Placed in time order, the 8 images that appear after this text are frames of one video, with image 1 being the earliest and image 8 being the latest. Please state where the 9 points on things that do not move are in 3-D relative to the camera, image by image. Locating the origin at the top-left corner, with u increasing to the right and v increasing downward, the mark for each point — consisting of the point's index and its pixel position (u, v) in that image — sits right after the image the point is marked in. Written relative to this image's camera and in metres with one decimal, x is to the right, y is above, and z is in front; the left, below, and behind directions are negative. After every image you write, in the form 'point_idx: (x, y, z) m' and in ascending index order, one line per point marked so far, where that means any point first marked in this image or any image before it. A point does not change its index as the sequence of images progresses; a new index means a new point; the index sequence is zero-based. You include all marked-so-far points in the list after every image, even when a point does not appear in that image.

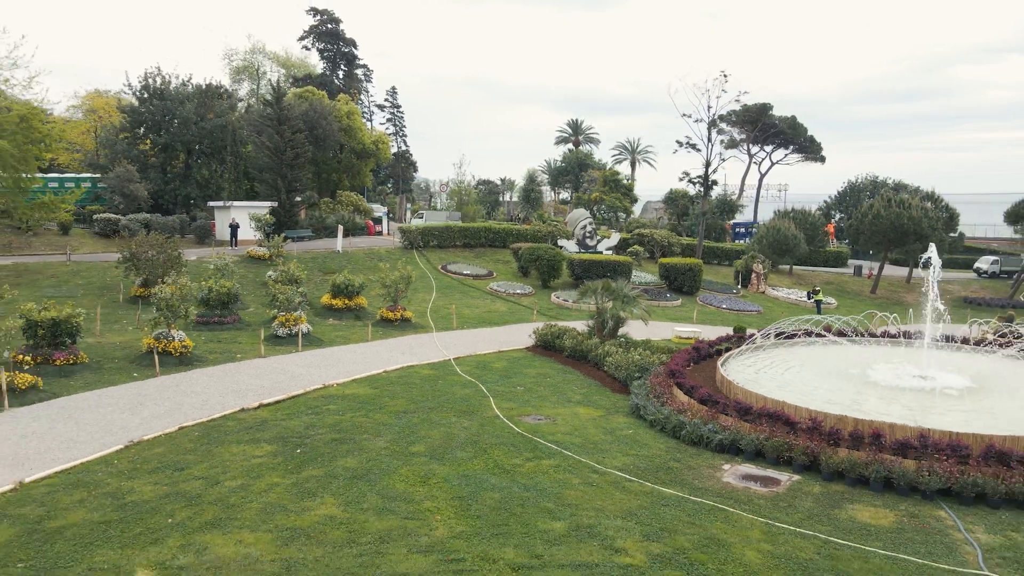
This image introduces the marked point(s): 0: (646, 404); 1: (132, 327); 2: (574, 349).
0: (+3.2, -2.7, +12.8) m
1: (-12.2, -1.2, +17.3) m
2: (+1.9, -1.9, +17.1) m
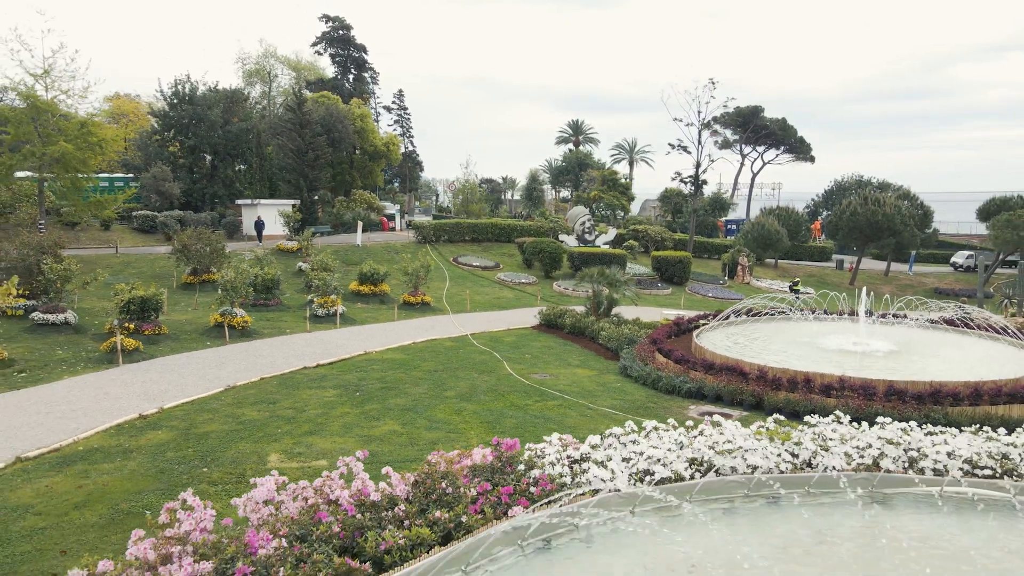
0: (+3.5, -2.2, +15.7) m
1: (-11.9, -0.7, +20.2) m
2: (+2.3, -1.4, +20.0) m
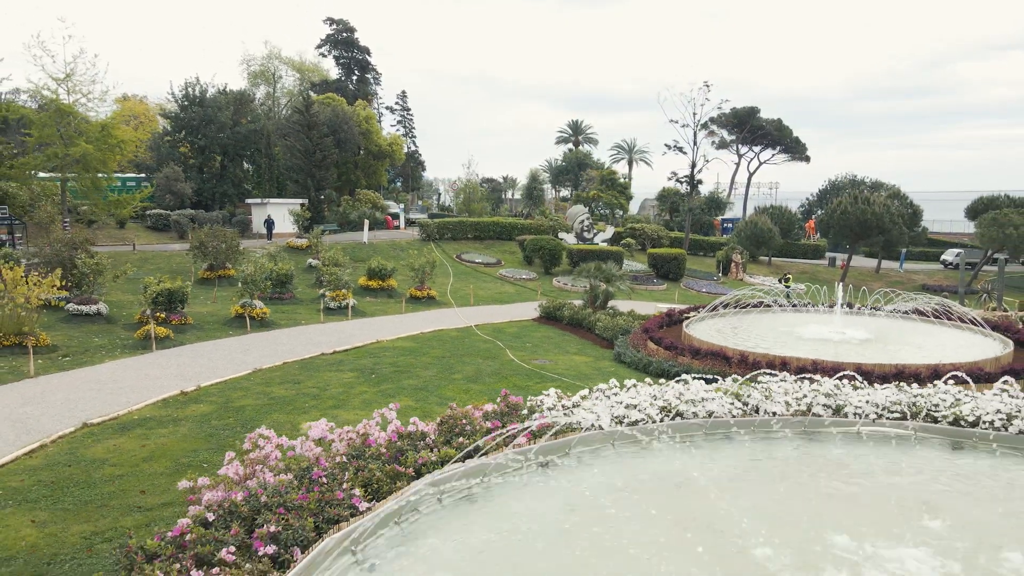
0: (+3.5, -2.0, +16.9) m
1: (-11.8, -0.5, +21.5) m
2: (+2.3, -1.2, +21.2) m
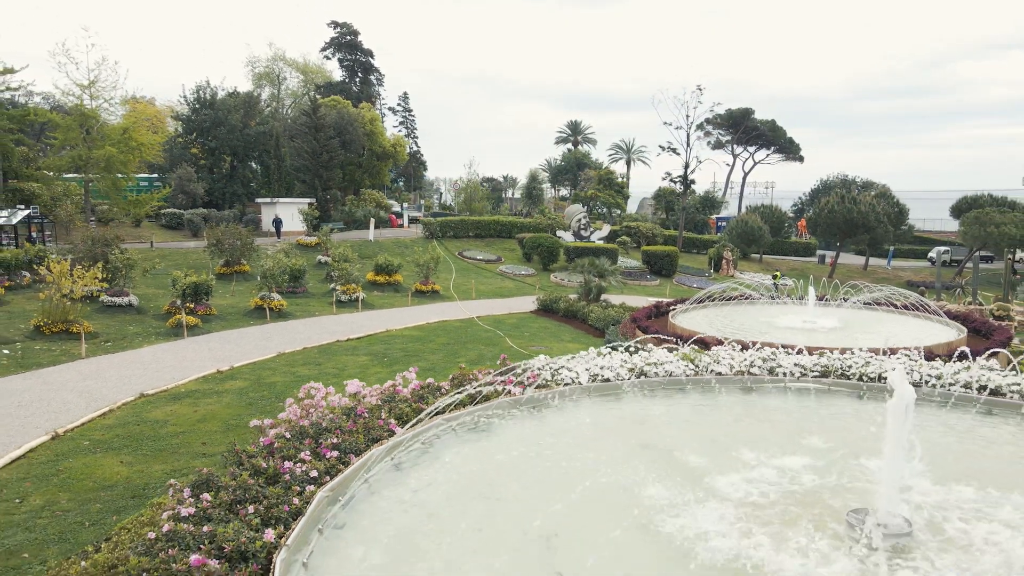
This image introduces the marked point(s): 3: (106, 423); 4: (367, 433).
0: (+3.5, -1.7, +18.5) m
1: (-11.8, -0.2, +23.0) m
2: (+2.3, -0.9, +22.7) m
3: (-7.2, -2.4, +9.7) m
4: (-1.6, -1.6, +6.1) m
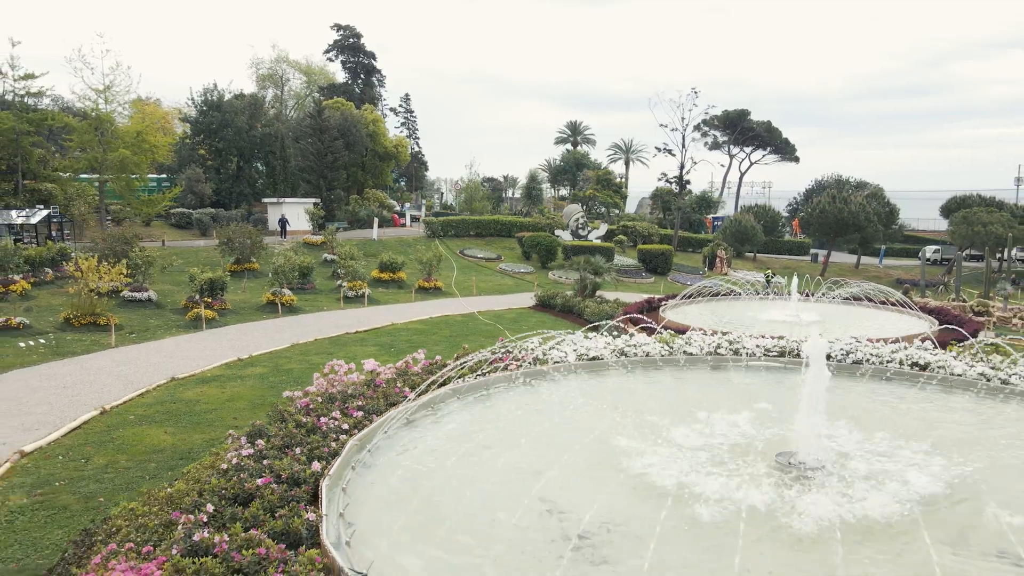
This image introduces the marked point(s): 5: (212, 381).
0: (+3.4, -1.6, +19.6) m
1: (-11.9, -0.1, +24.1) m
2: (+2.2, -0.8, +23.8) m
3: (-7.3, -2.3, +10.8) m
4: (-1.7, -1.4, +7.2) m
5: (-6.9, -2.1, +12.5) m
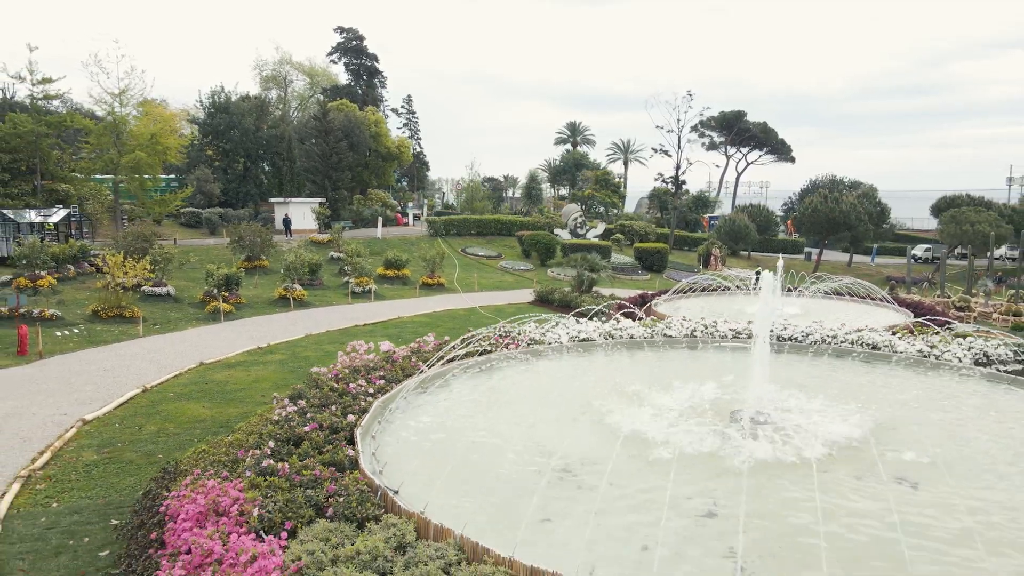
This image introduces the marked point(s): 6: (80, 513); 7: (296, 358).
0: (+3.4, -1.4, +20.7) m
1: (-11.9, +0.1, +25.3) m
2: (+2.2, -0.6, +25.0) m
3: (-7.3, -2.1, +11.9) m
4: (-1.7, -1.3, +8.3) m
5: (-6.9, -2.0, +13.7) m
6: (-4.9, -2.5, +6.1) m
7: (-6.0, -1.9, +14.9) m
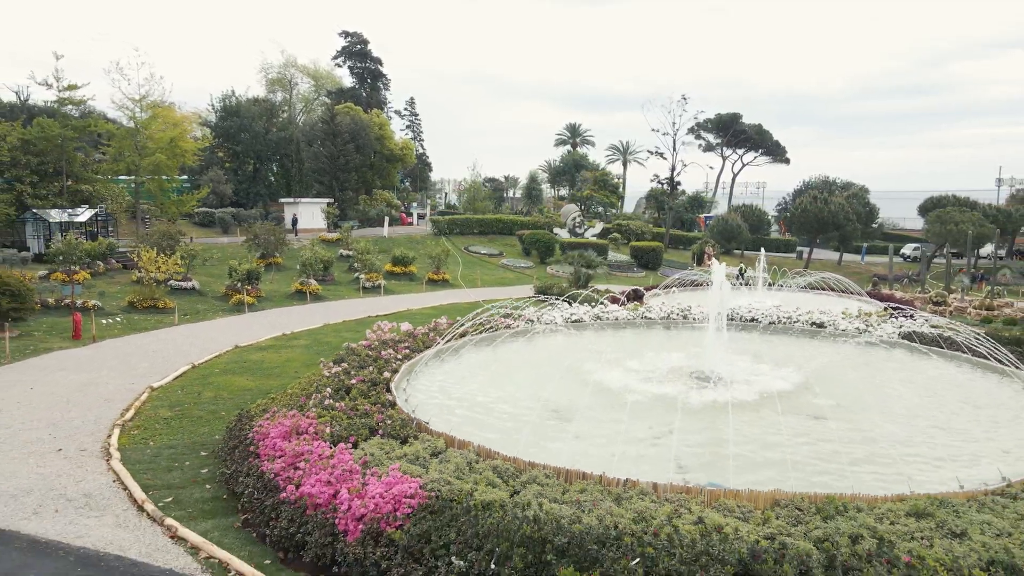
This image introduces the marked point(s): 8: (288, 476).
0: (+3.5, -1.1, +22.4) m
1: (-11.8, +0.4, +26.9) m
2: (+2.3, -0.3, +26.6) m
3: (-7.2, -1.8, +13.6) m
4: (-1.6, -1.0, +10.0) m
5: (-6.9, -1.7, +15.3) m
6: (-4.8, -2.3, +7.8) m
7: (-5.9, -1.7, +16.5) m
8: (-2.3, -1.9, +5.6) m
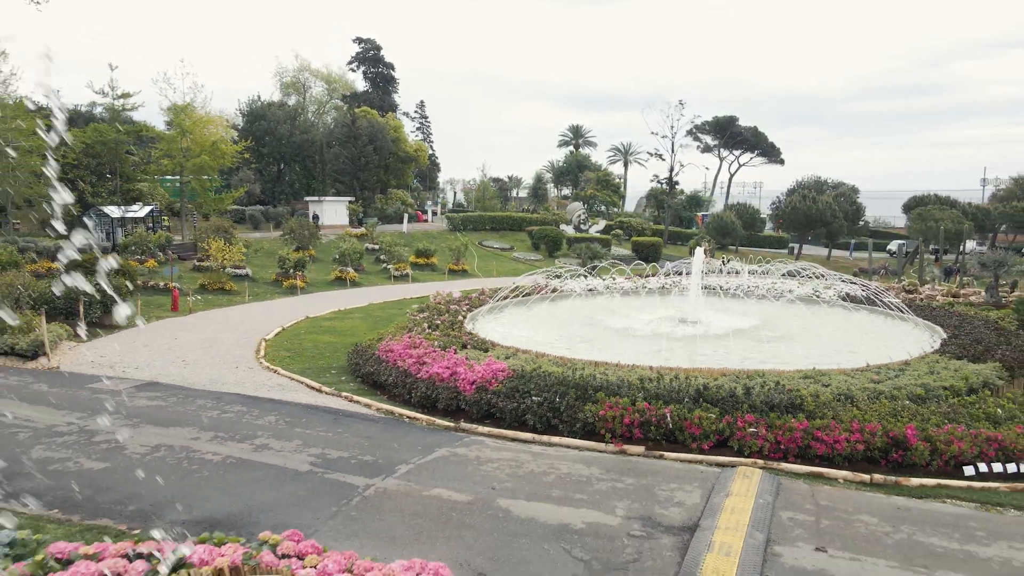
0: (+4.3, -0.5, +25.5) m
1: (-11.0, +1.0, +30.1) m
2: (+3.1, +0.3, +29.8) m
3: (-6.5, -1.2, +16.8) m
4: (-0.9, -0.4, +13.1) m
5: (-6.1, -1.1, +18.5) m
6: (-4.1, -1.6, +10.9) m
7: (-5.1, -1.0, +19.7) m
8: (-1.5, -1.3, +8.7) m
